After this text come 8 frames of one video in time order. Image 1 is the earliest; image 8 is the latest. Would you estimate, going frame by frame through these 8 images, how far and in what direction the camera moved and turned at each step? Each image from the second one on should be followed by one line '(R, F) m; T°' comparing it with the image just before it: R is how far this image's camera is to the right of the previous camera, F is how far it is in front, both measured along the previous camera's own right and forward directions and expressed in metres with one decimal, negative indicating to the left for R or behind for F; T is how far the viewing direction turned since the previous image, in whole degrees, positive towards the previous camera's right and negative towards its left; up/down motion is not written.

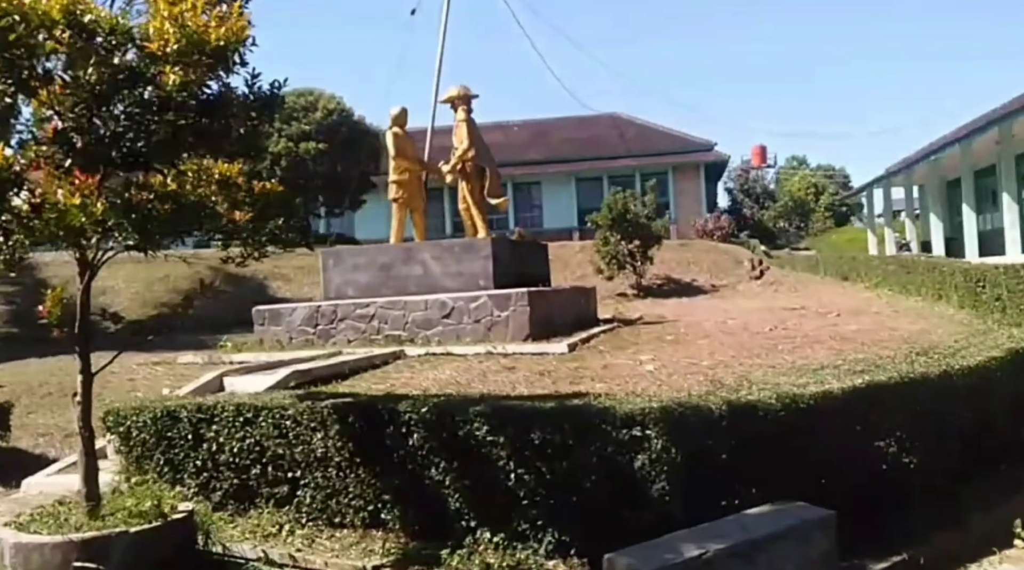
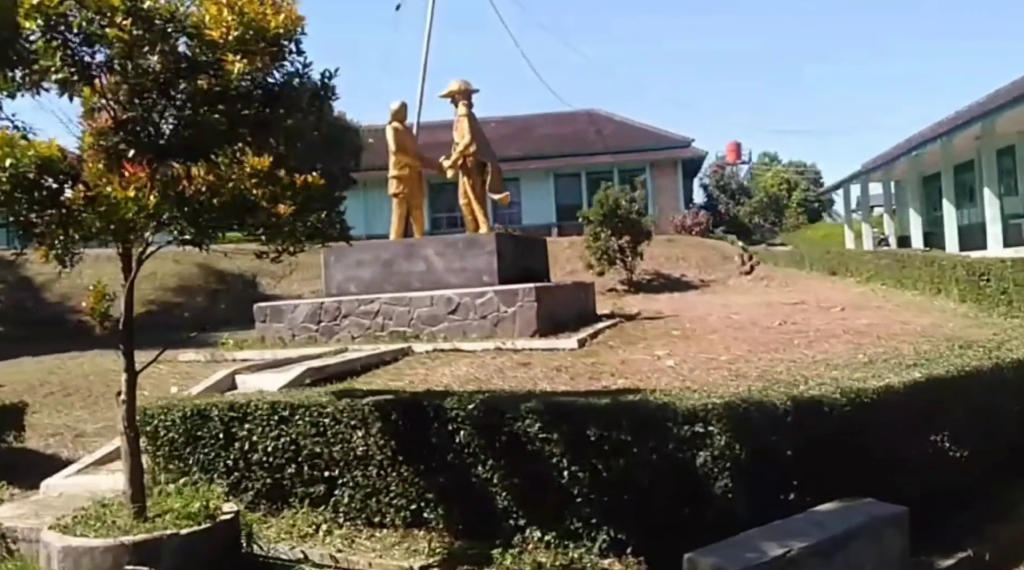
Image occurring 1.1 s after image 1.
(-0.5, +0.1) m; +2°
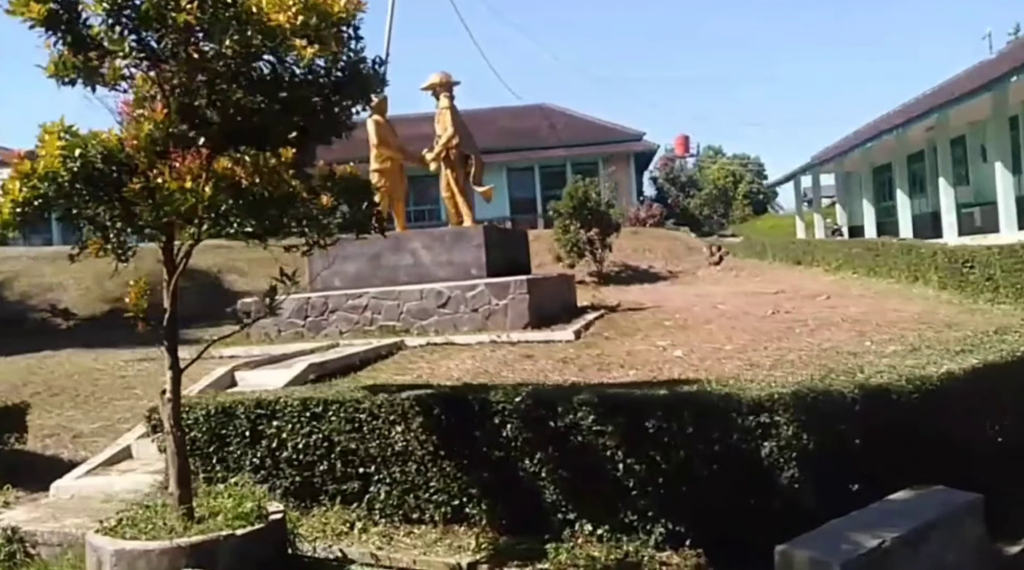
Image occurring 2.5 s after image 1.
(-0.6, +0.1) m; +4°
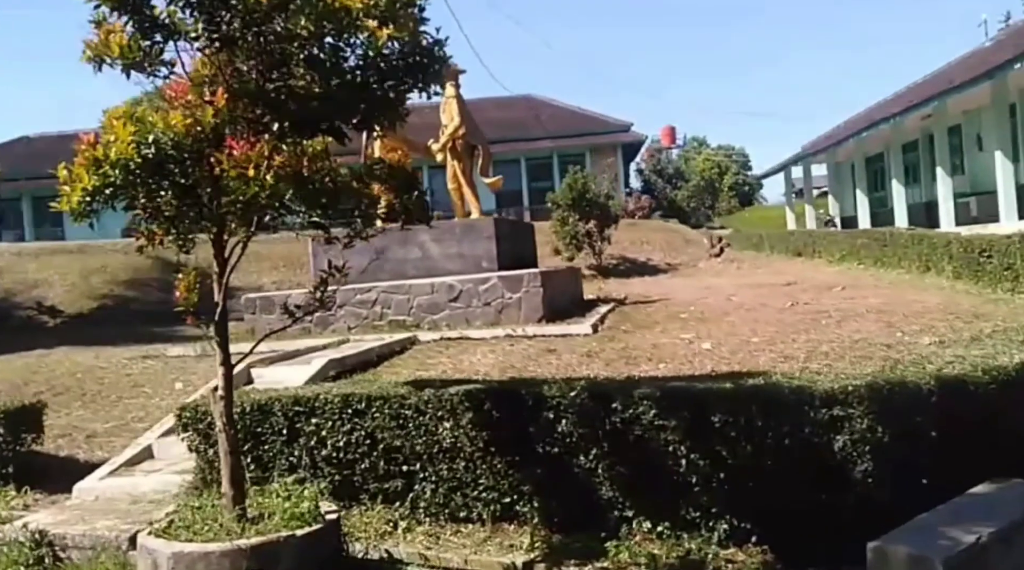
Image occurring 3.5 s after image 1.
(-0.4, +0.2) m; +2°
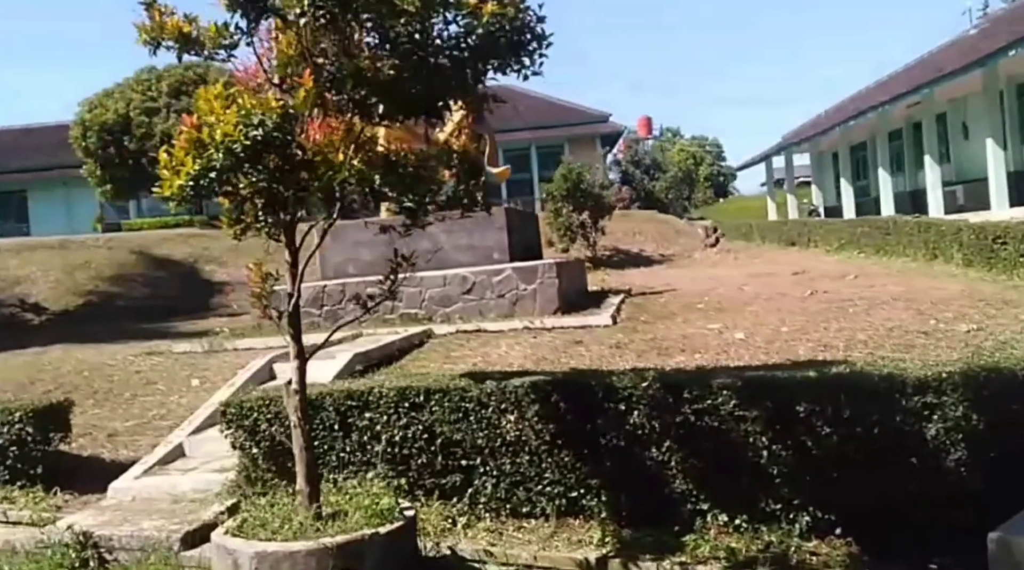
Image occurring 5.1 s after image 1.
(-0.6, +0.2) m; +2°
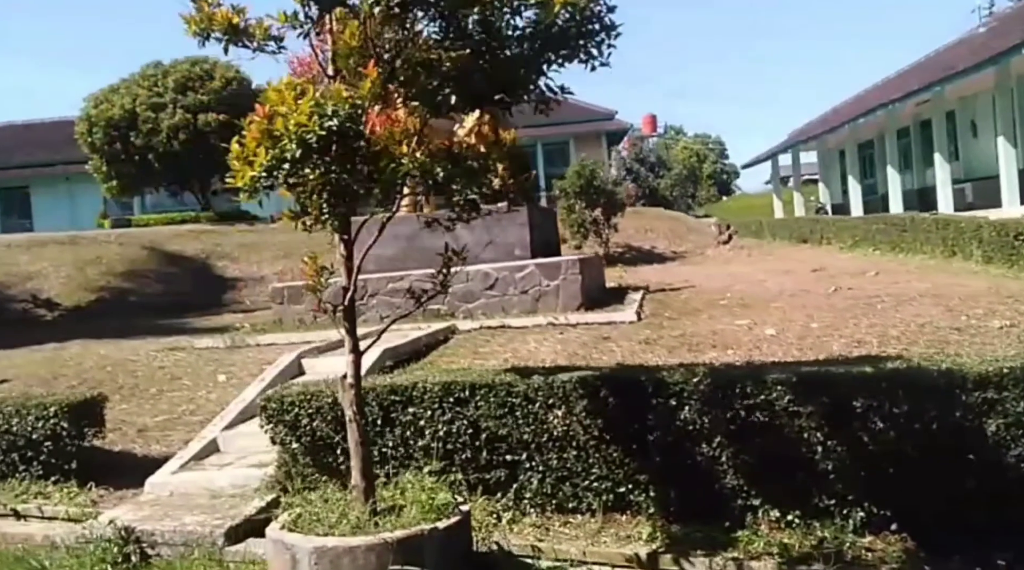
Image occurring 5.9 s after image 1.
(-0.3, 0.0) m; 0°
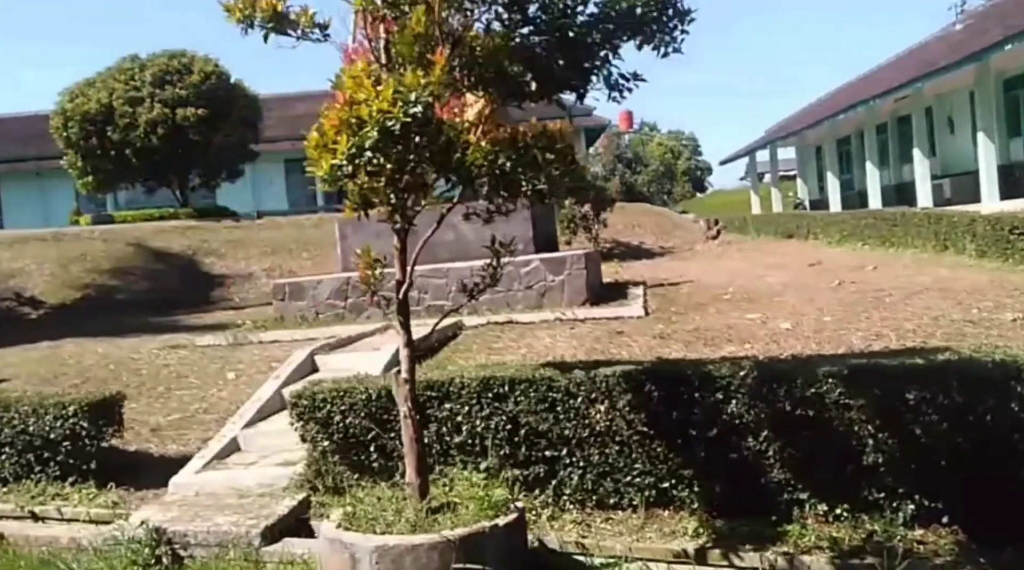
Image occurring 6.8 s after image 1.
(-0.4, +0.1) m; +2°
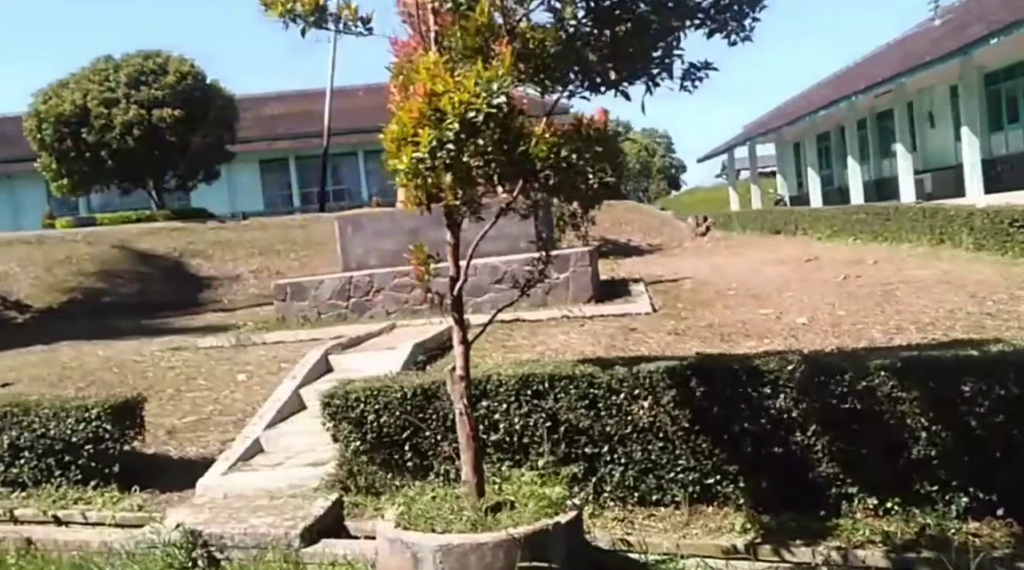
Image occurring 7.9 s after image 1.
(-0.4, +0.1) m; +2°
